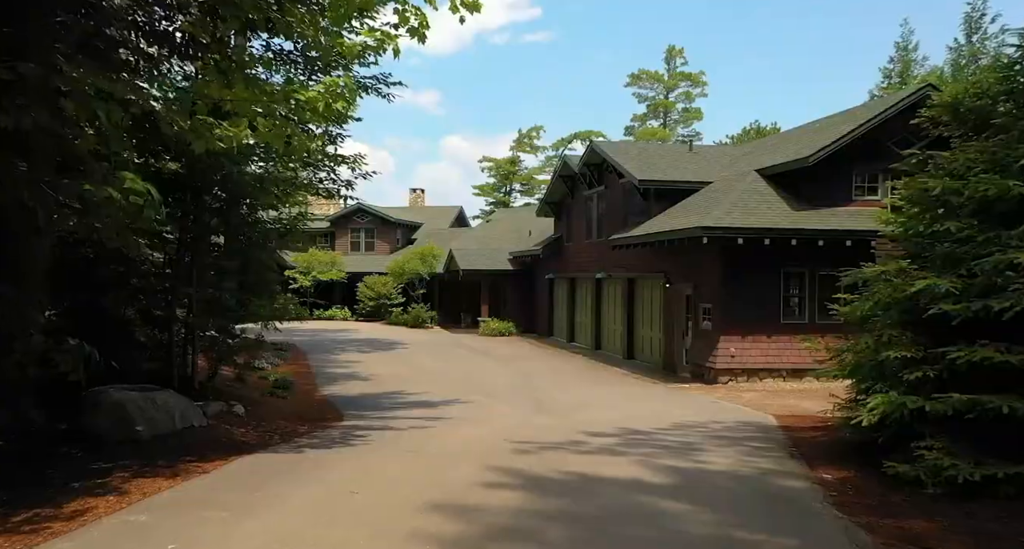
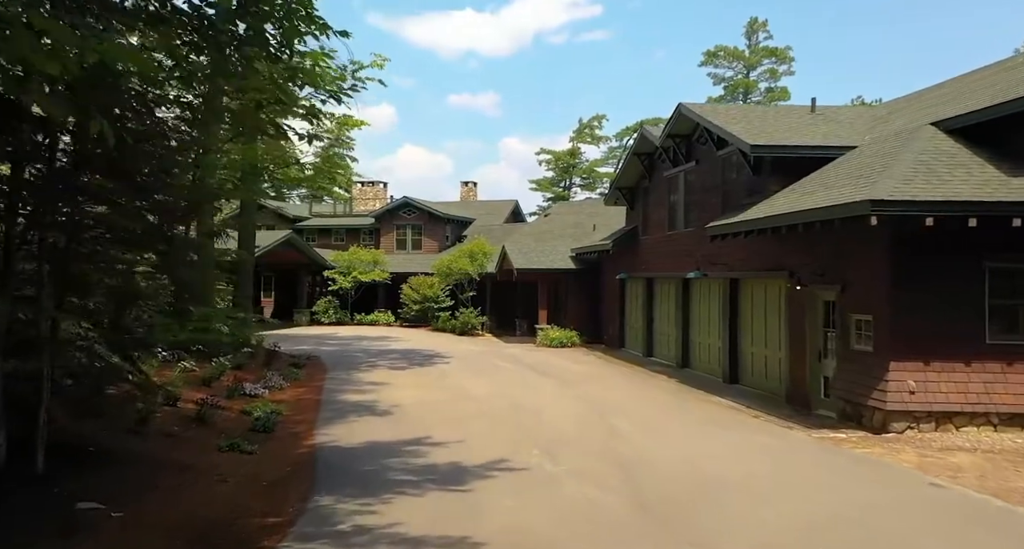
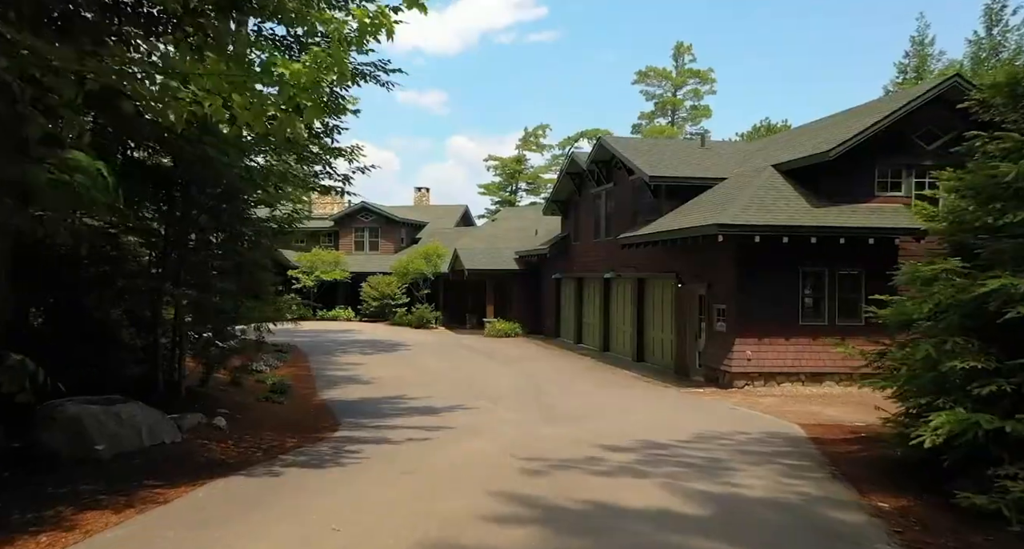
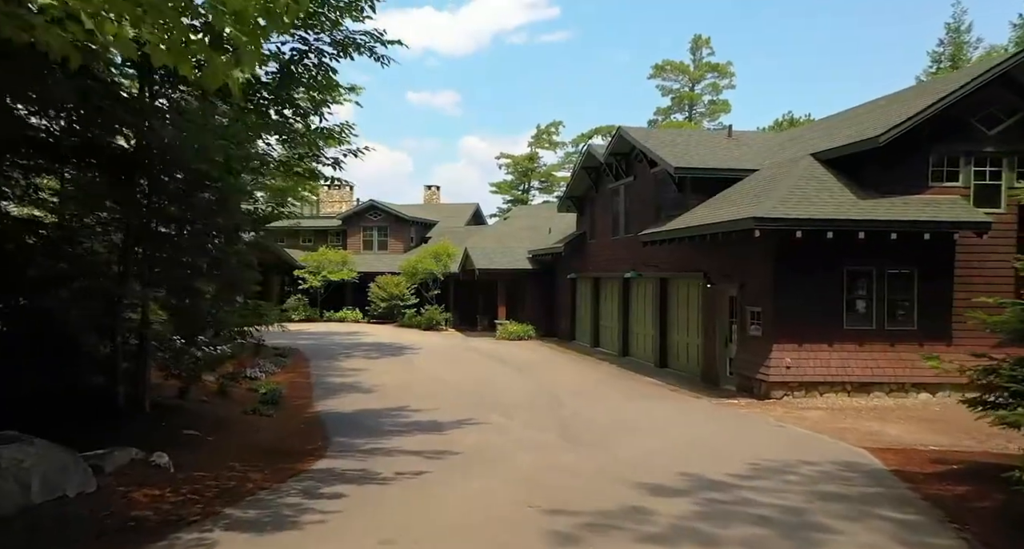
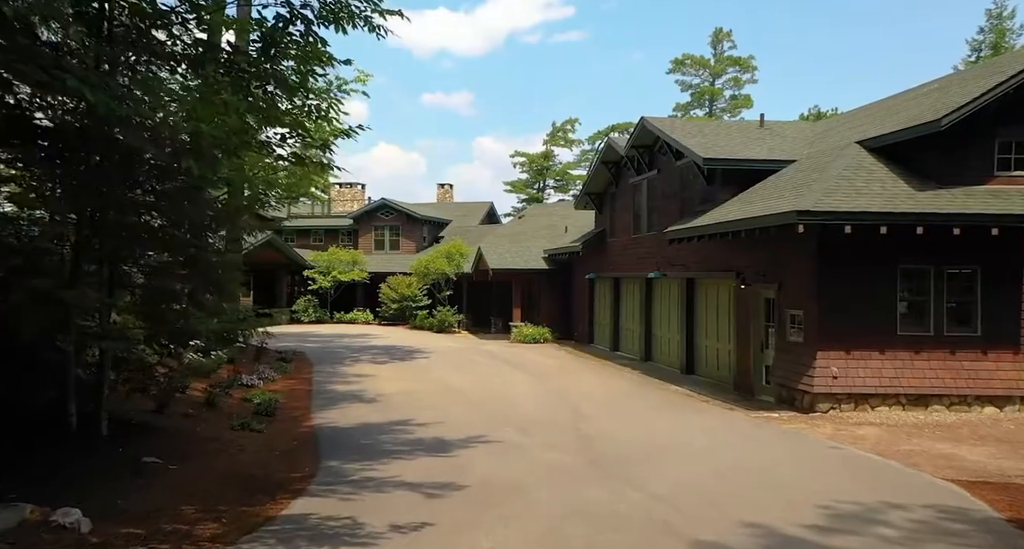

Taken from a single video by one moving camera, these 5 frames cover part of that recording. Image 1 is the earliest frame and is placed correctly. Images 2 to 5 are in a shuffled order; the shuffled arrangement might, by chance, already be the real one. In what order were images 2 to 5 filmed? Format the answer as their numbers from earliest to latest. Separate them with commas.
3, 4, 5, 2
